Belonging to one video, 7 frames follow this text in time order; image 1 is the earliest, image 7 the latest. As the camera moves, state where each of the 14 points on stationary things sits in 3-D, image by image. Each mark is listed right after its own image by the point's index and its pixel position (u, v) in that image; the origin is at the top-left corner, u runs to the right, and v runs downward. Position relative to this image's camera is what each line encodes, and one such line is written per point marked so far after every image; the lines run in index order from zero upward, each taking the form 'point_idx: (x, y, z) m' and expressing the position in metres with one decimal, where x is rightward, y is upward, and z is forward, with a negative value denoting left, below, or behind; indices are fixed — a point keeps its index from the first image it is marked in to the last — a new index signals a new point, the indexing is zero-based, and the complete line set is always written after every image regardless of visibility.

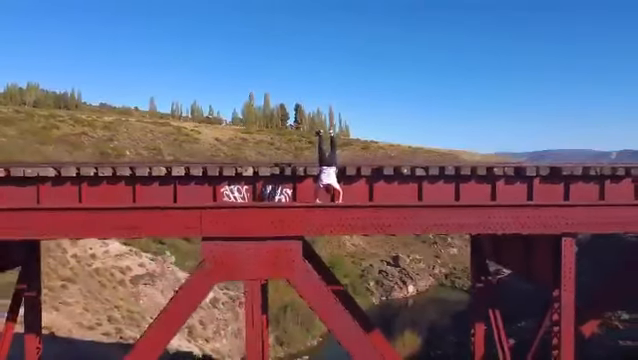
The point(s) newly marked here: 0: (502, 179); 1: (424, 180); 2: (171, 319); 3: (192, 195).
0: (+2.6, 0.0, +7.2) m
1: (+1.5, 0.0, +7.1) m
2: (-2.0, -2.0, +6.8) m
3: (-1.7, -0.2, +6.9) m
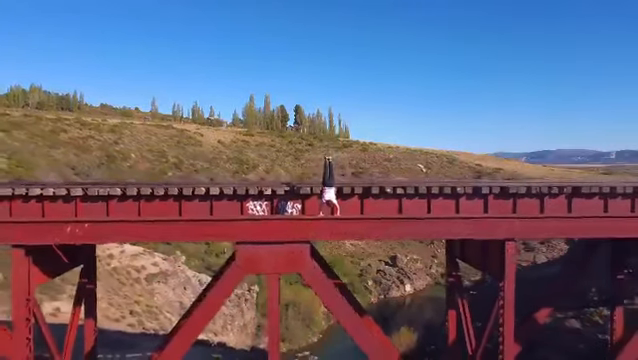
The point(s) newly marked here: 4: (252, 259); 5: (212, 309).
0: (+2.7, -0.3, +9.2) m
1: (+1.5, -0.3, +9.2) m
2: (-2.0, -2.3, +8.8) m
3: (-1.7, -0.5, +9.0) m
4: (-1.2, -1.4, +8.9) m
5: (-1.9, -2.3, +8.9) m
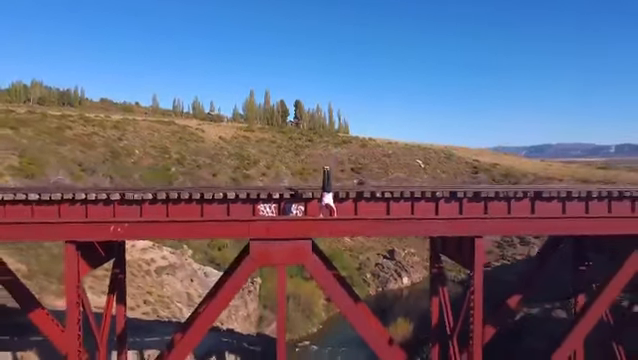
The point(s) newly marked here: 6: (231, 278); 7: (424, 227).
0: (+2.7, -0.4, +10.8) m
1: (+1.6, -0.4, +10.8) m
2: (-2.0, -2.5, +10.5) m
3: (-1.7, -0.7, +10.6) m
4: (-1.2, -1.5, +10.5) m
5: (-1.9, -2.4, +10.5) m
6: (-1.8, -2.0, +10.4) m
7: (+2.3, -1.0, +10.8) m
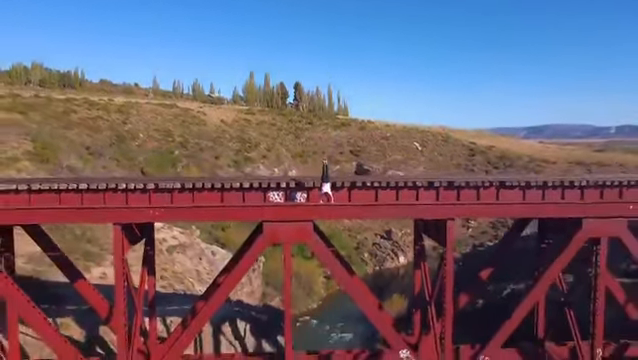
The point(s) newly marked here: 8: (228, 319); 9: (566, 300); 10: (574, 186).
0: (+2.7, -0.2, +13.0) m
1: (+1.6, -0.2, +12.9) m
2: (-2.0, -2.3, +12.7) m
3: (-1.7, -0.5, +12.7) m
4: (-1.2, -1.3, +12.7) m
5: (-1.9, -2.2, +12.7) m
6: (-1.8, -1.9, +12.6) m
7: (+2.3, -0.8, +13.0) m
8: (-3.4, -5.2, +18.7) m
9: (+6.9, -3.3, +14.0) m
10: (+6.7, -0.2, +13.2) m
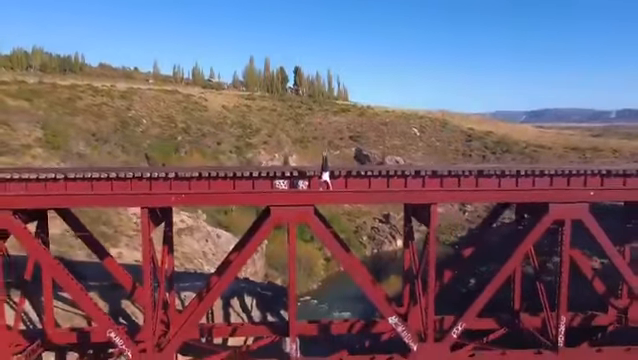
0: (+2.7, +0.1, +14.7) m
1: (+1.6, +0.1, +14.7) m
2: (-2.0, -2.0, +14.5) m
3: (-1.7, -0.2, +14.5) m
4: (-1.2, -1.0, +14.4) m
5: (-1.9, -1.9, +14.5) m
6: (-1.8, -1.6, +14.4) m
7: (+2.3, -0.5, +14.7) m
8: (-3.4, -4.7, +20.6) m
9: (+6.9, -3.0, +15.8) m
10: (+6.7, +0.2, +14.9) m
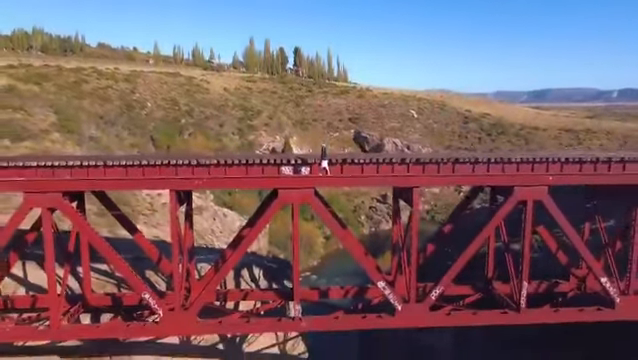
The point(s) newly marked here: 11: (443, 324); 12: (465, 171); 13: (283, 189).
0: (+2.7, +0.6, +17.2) m
1: (+1.6, +0.5, +17.2) m
2: (-2.0, -1.5, +17.1) m
3: (-1.7, +0.3, +17.0) m
4: (-1.2, -0.6, +17.0) m
5: (-1.9, -1.5, +17.1) m
6: (-1.8, -1.1, +17.0) m
7: (+2.3, 0.0, +17.3) m
8: (-3.4, -4.0, +23.3) m
9: (+6.9, -2.5, +18.4) m
10: (+6.7, +0.6, +17.4) m
11: (+4.3, -5.0, +17.5) m
12: (+5.1, +0.3, +17.4) m
13: (-1.3, -0.3, +17.0) m
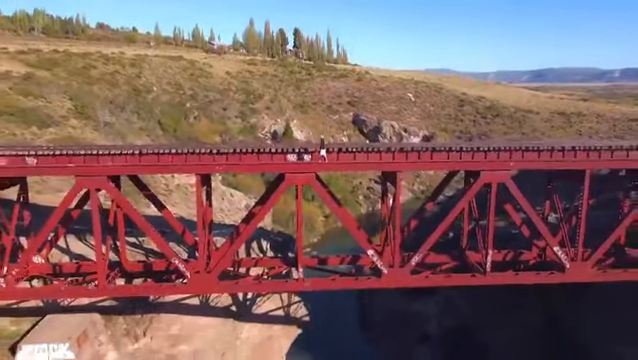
0: (+2.7, +1.1, +20.6) m
1: (+1.5, +1.1, +20.5) m
2: (-2.0, -0.9, +20.5) m
3: (-1.7, +0.9, +20.4) m
4: (-1.2, 0.0, +20.4) m
5: (-1.9, -0.9, +20.5) m
6: (-1.8, -0.5, +20.4) m
7: (+2.3, +0.5, +20.6) m
8: (-3.4, -3.2, +26.8) m
9: (+6.9, -1.8, +21.9) m
10: (+6.7, +1.2, +20.8) m
11: (+4.3, -4.4, +21.1) m
12: (+5.1, +0.9, +20.8) m
13: (-1.3, +0.3, +20.4) m
